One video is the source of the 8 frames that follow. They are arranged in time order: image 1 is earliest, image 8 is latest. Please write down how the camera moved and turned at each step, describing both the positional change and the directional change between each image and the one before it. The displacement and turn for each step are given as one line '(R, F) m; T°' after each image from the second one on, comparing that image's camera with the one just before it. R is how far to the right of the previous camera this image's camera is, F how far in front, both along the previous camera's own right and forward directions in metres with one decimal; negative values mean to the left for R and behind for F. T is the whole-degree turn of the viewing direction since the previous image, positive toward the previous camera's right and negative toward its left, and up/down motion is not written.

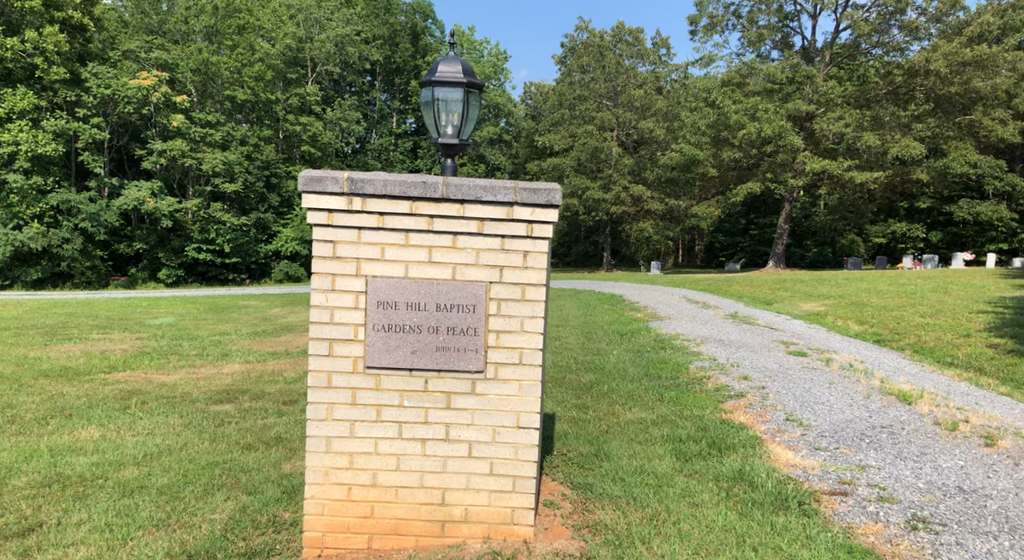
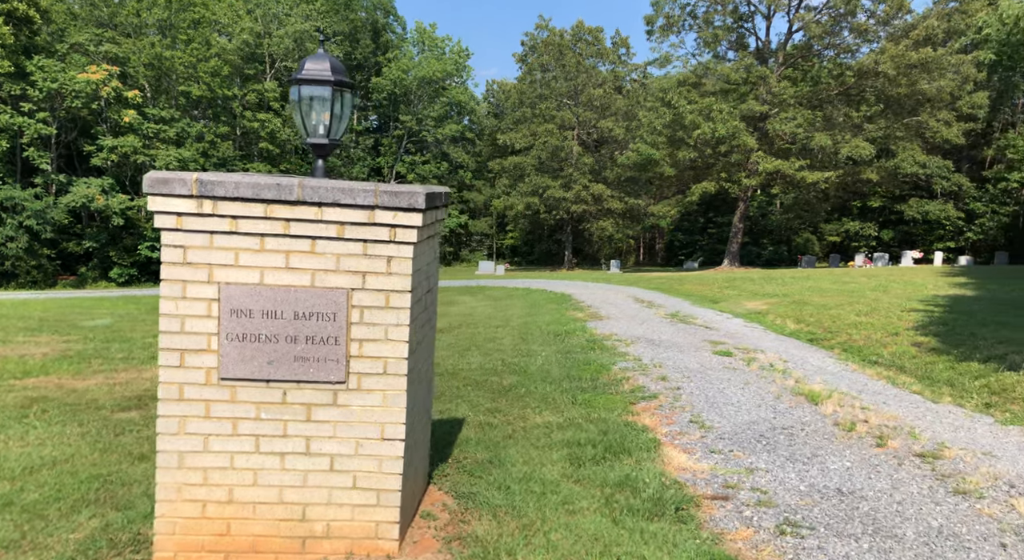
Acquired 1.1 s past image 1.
(+0.3, +0.1) m; +4°
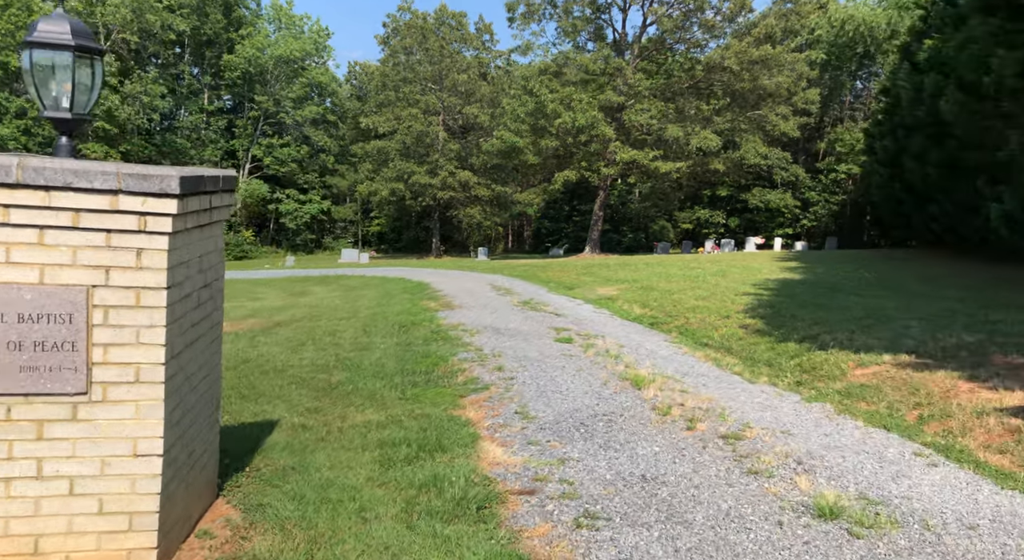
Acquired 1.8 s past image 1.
(+0.2, +0.1) m; +10°
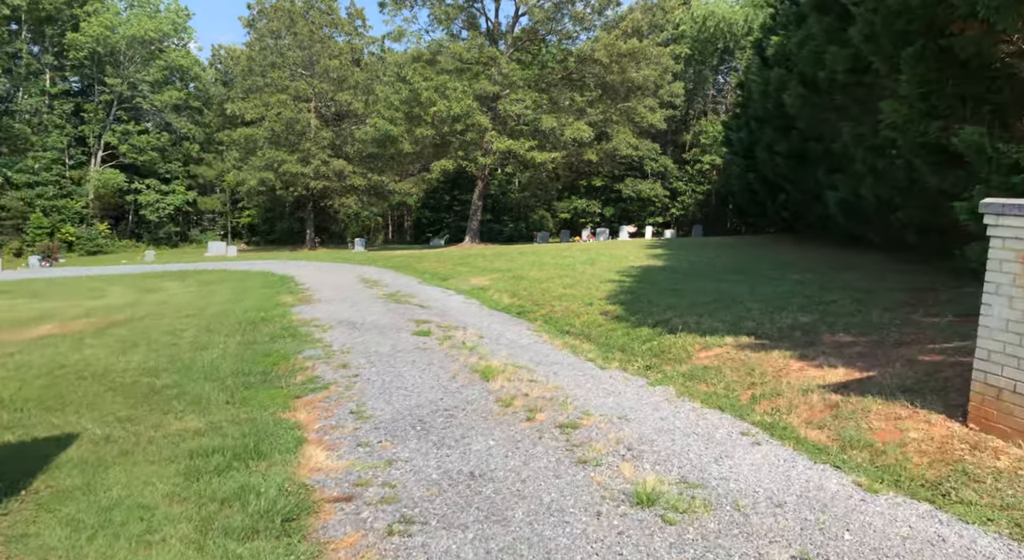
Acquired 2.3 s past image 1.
(+0.3, +0.1) m; +9°
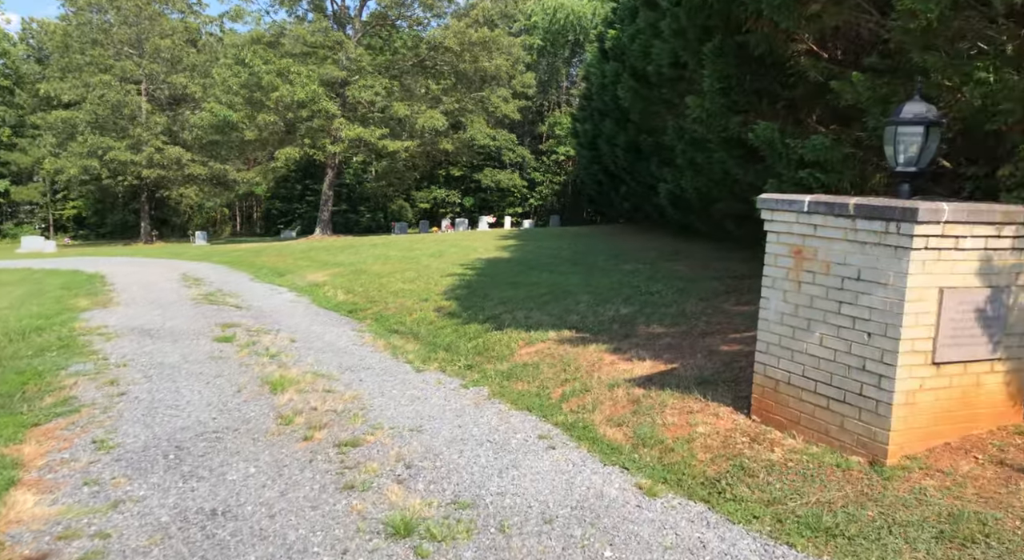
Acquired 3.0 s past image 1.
(+0.5, +0.2) m; +10°
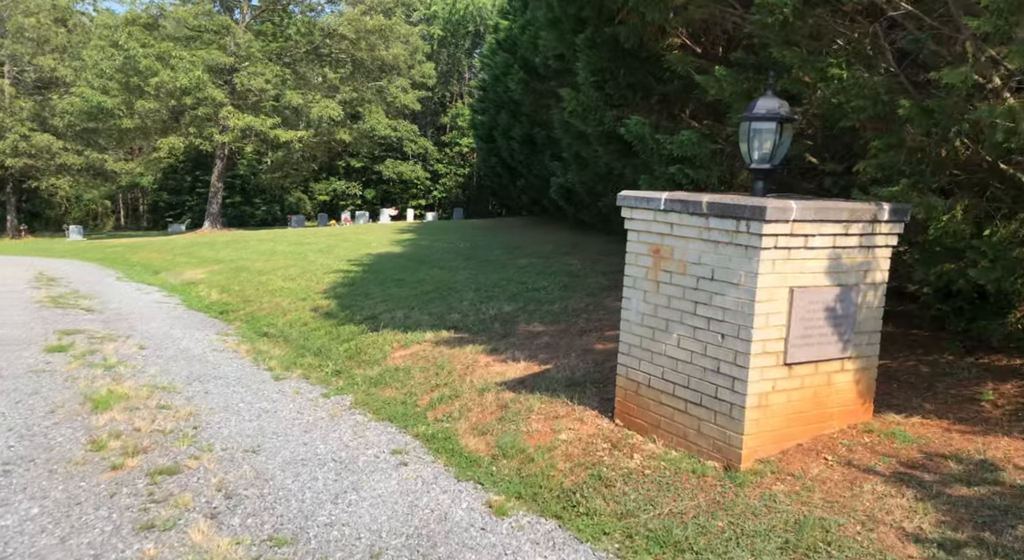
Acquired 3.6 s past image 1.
(+0.4, +0.3) m; +7°
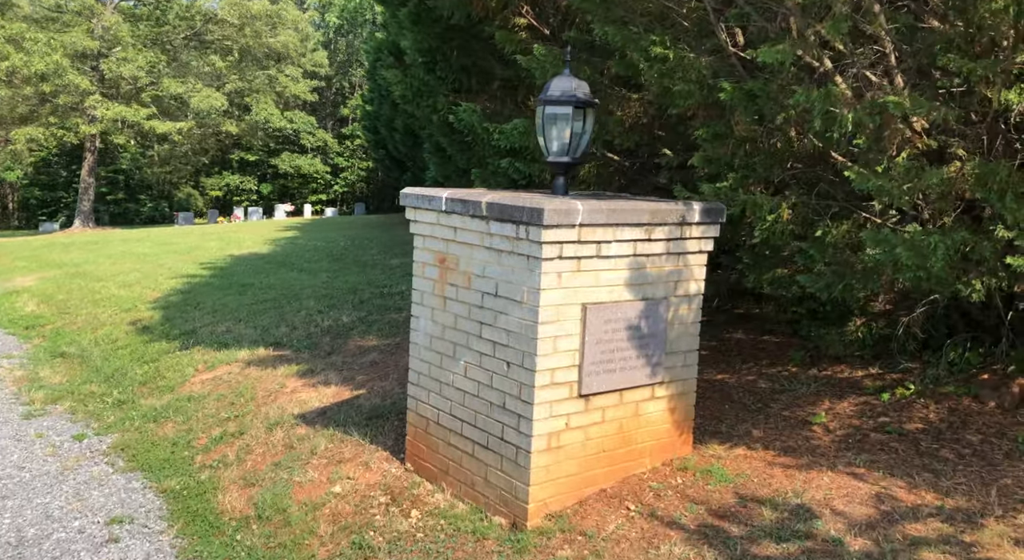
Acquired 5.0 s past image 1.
(+0.9, +0.9) m; +6°
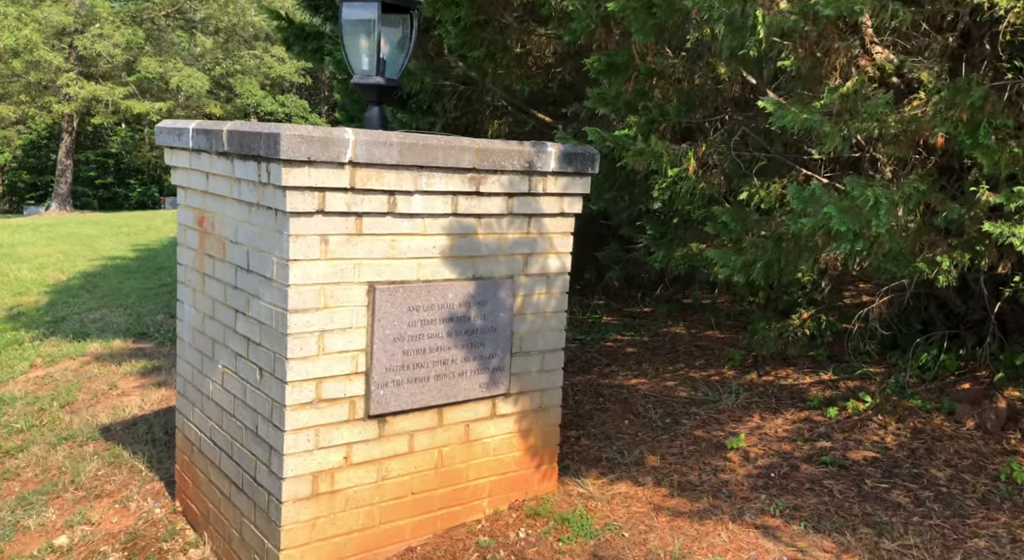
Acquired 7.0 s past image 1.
(+0.9, +1.3) m; 0°
